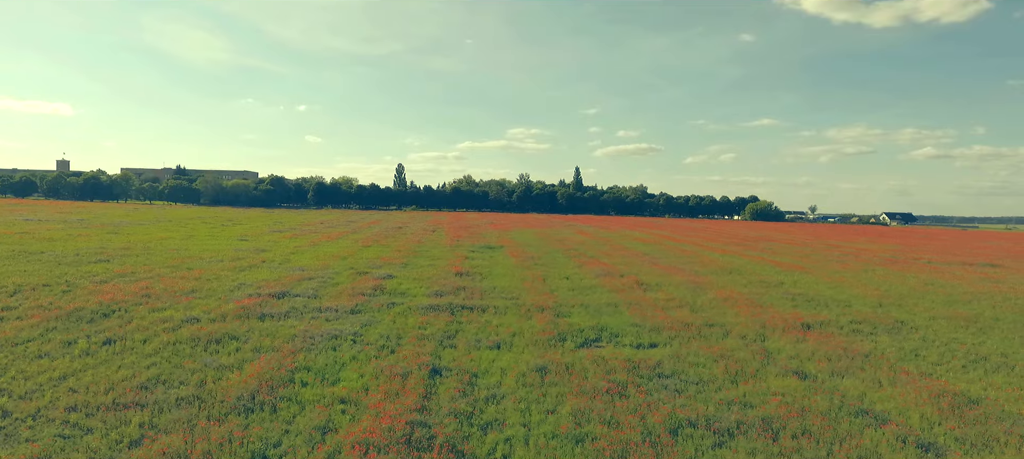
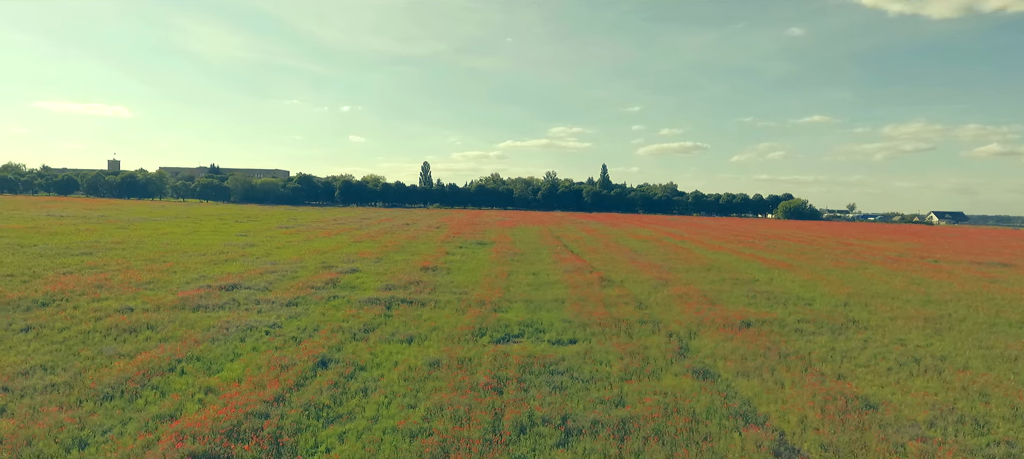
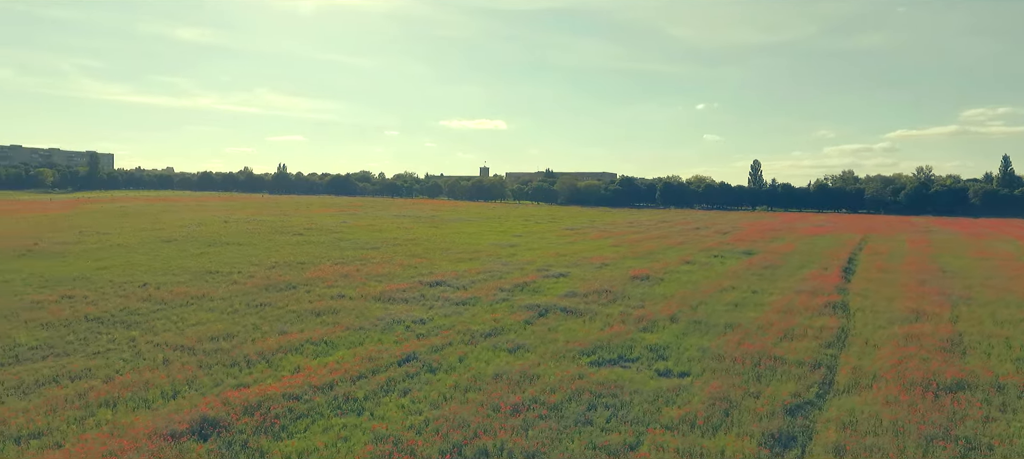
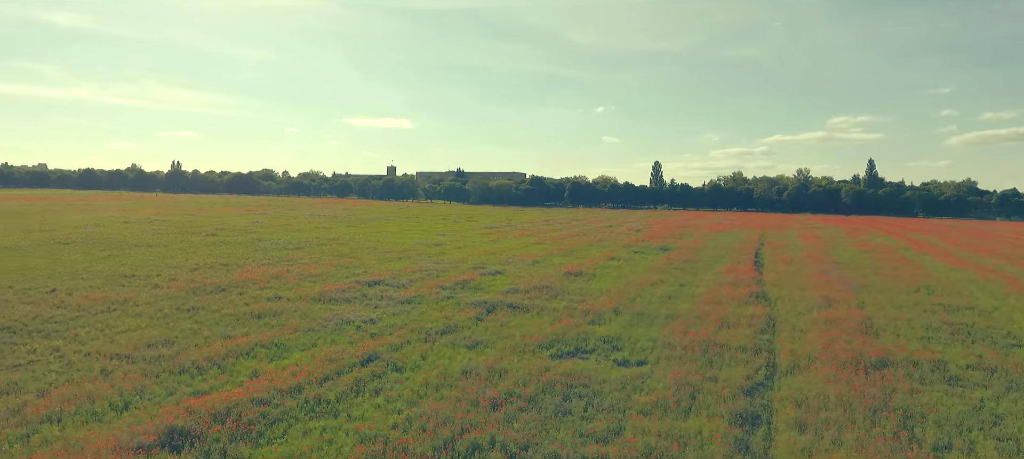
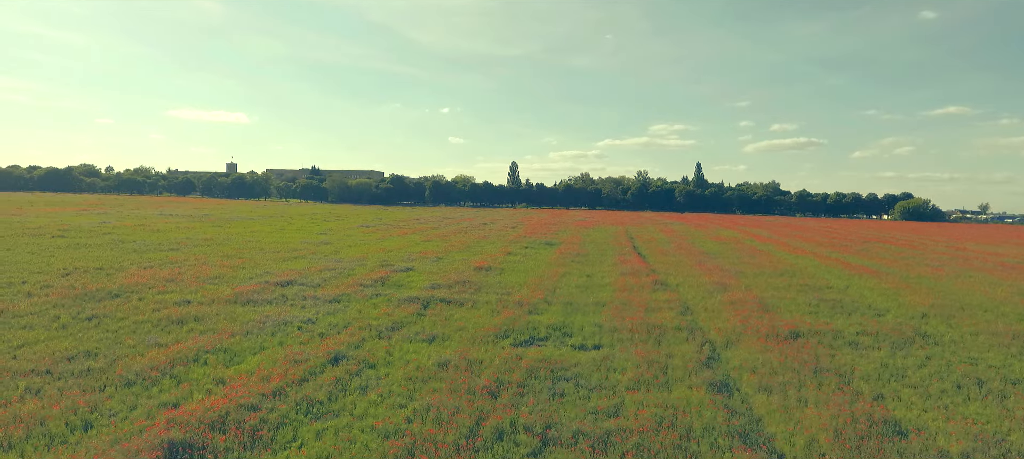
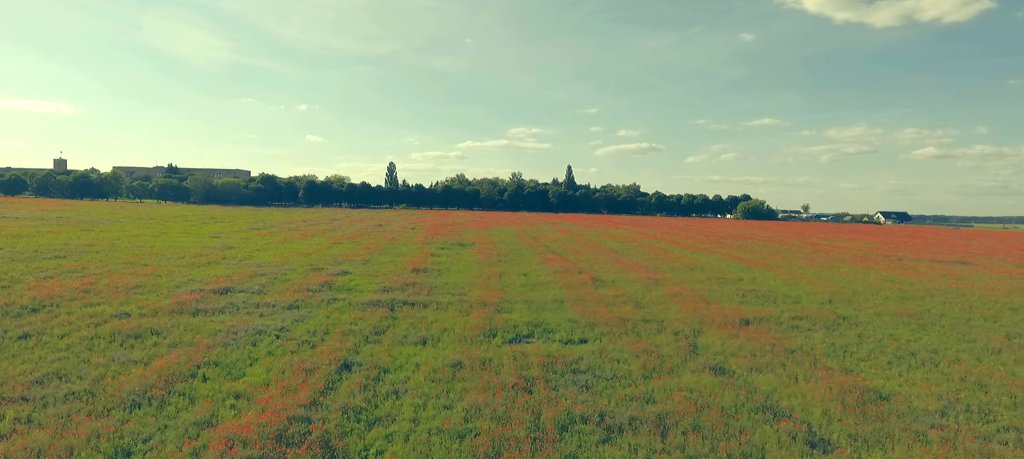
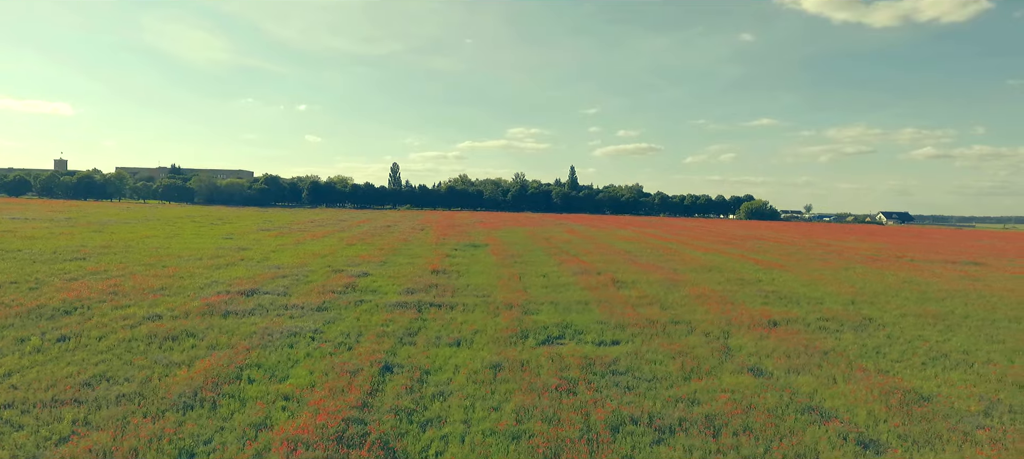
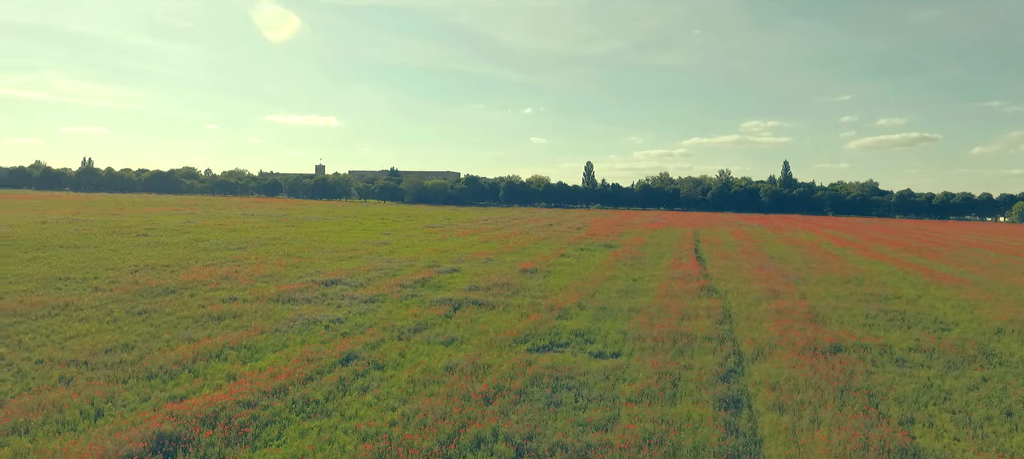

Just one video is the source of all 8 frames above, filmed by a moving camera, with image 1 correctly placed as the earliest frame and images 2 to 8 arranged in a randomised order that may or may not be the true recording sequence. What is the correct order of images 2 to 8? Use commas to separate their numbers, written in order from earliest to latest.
7, 6, 2, 5, 8, 4, 3
